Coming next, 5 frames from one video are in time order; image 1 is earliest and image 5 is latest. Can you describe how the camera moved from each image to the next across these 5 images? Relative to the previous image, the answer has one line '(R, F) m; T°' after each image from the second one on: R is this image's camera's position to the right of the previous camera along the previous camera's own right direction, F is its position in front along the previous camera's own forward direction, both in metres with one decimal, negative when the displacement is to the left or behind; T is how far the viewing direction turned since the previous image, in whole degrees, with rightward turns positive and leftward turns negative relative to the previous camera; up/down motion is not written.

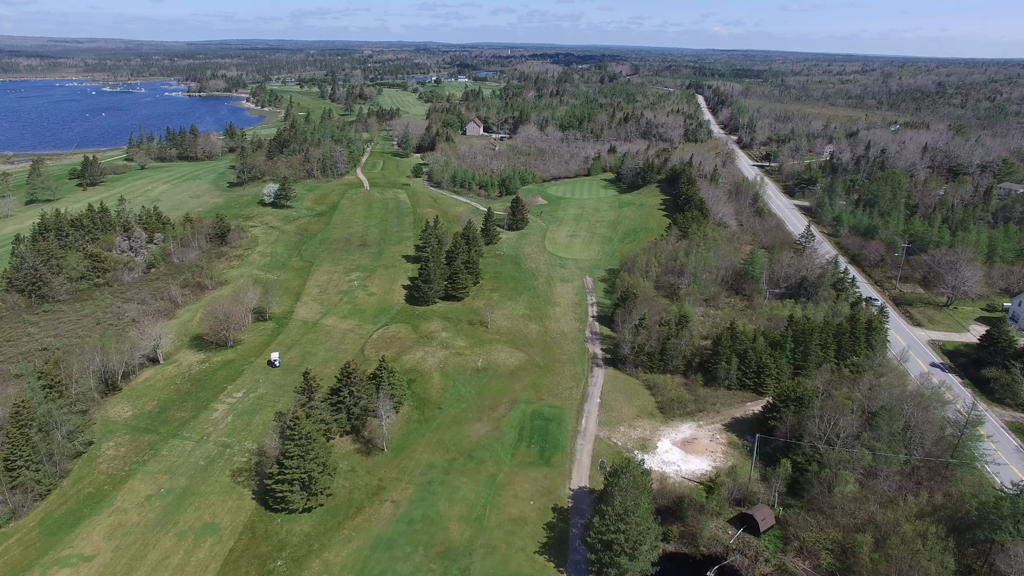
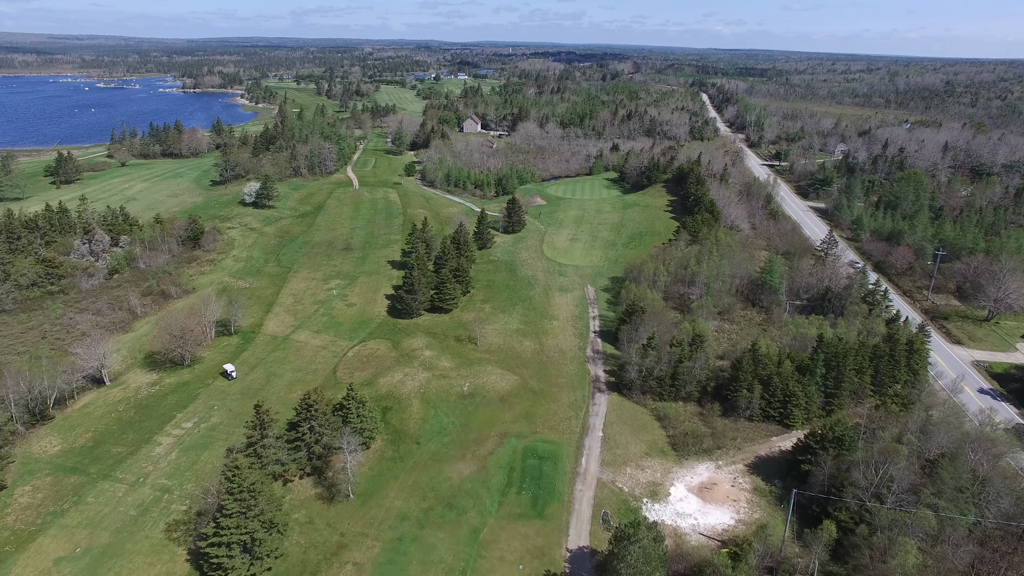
(+0.7, +6.6) m; 0°
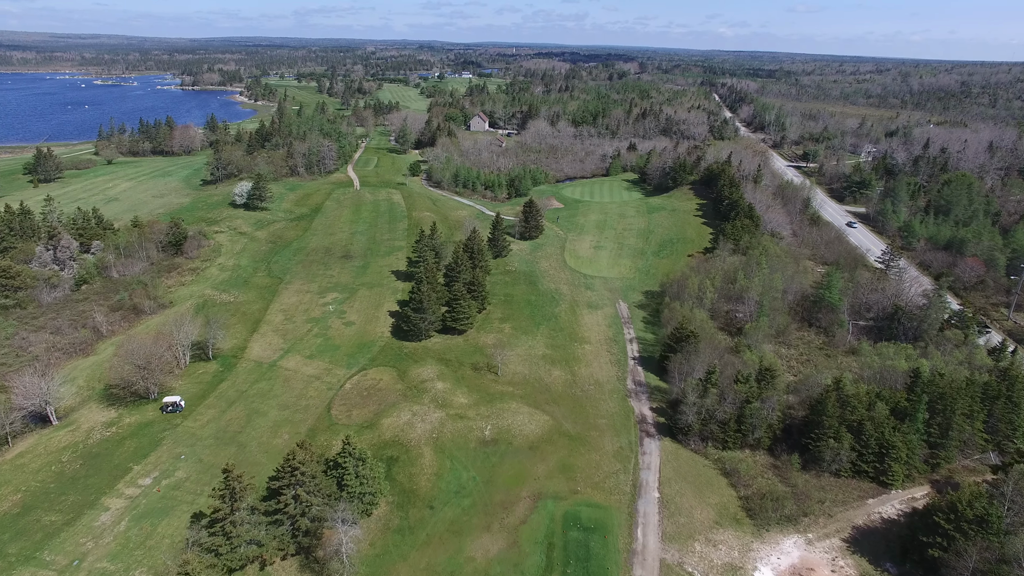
(-1.9, +8.5) m; 0°
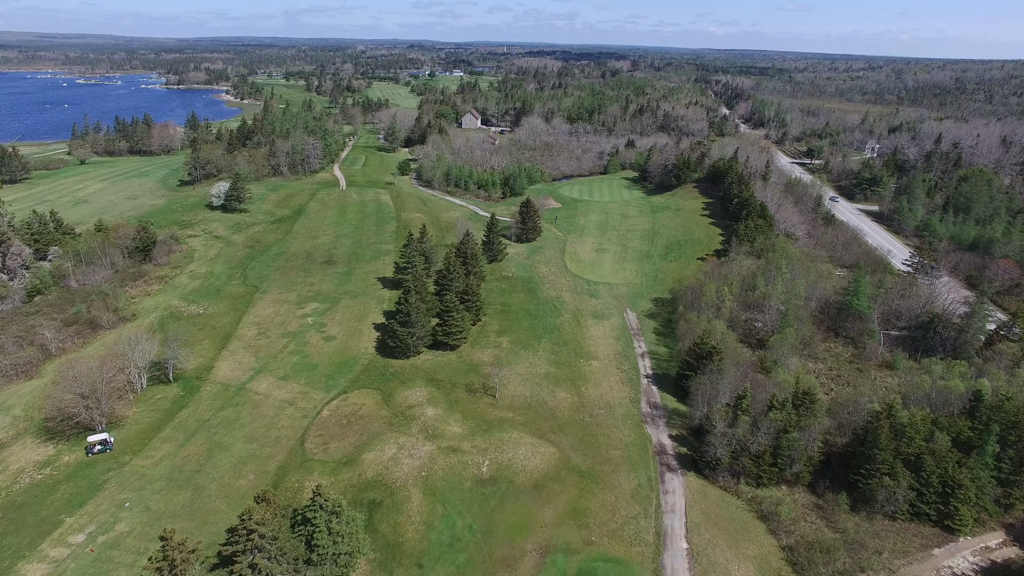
(-0.4, +5.4) m; +1°
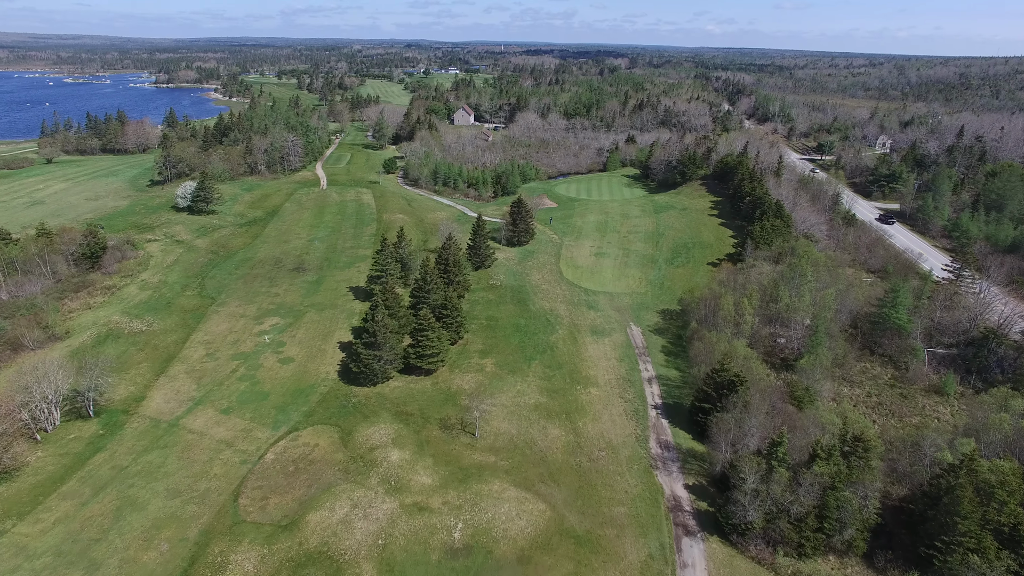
(+0.9, +7.0) m; 0°
